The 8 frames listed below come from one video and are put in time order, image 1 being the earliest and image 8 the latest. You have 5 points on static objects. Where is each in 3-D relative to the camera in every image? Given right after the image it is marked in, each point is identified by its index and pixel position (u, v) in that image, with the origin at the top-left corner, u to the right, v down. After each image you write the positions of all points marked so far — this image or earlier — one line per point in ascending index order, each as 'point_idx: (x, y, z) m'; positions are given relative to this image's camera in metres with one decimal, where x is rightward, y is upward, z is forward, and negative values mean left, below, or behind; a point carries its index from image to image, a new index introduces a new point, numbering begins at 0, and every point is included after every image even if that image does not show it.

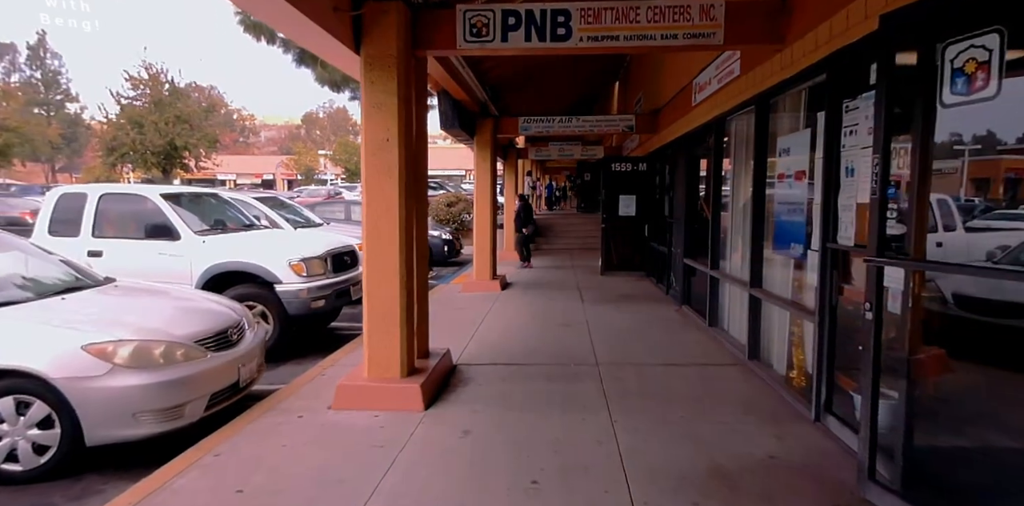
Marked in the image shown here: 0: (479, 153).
0: (-0.6, +1.7, +9.5) m
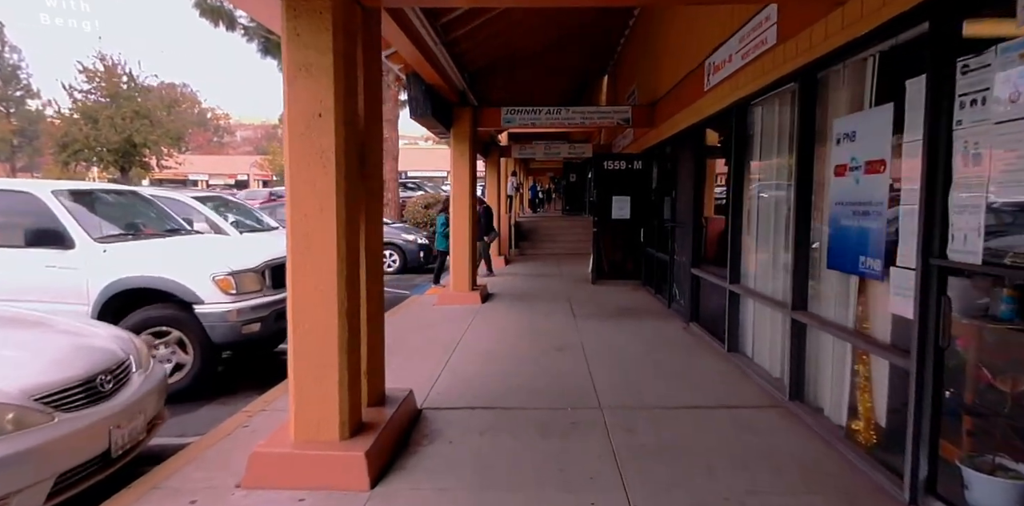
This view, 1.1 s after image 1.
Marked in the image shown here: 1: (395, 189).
0: (-0.9, +1.6, +8.4) m
1: (-4.2, +2.3, +18.6) m
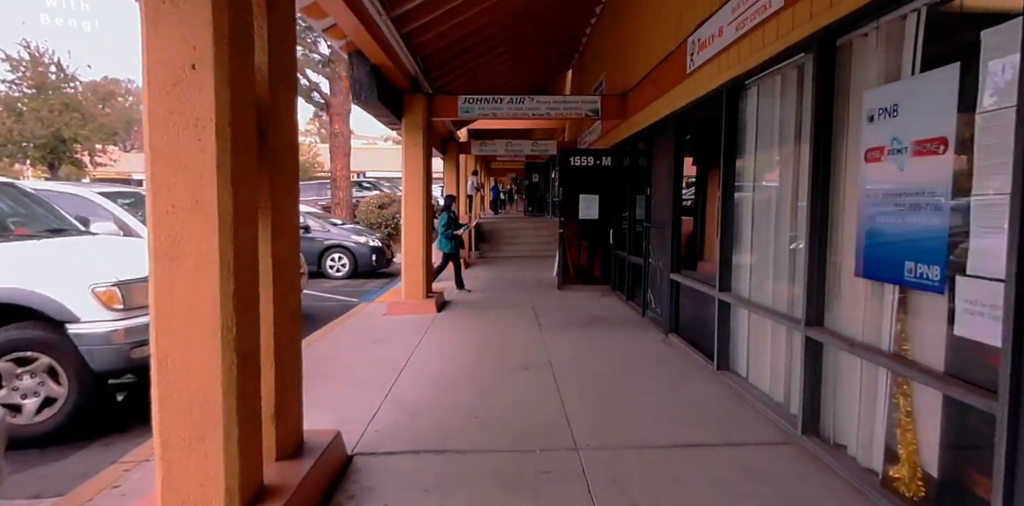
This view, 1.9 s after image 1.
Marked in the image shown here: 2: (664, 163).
0: (-1.5, +1.6, +7.6) m
1: (-5.6, +2.2, +17.5) m
2: (+1.8, +1.1, +5.9) m
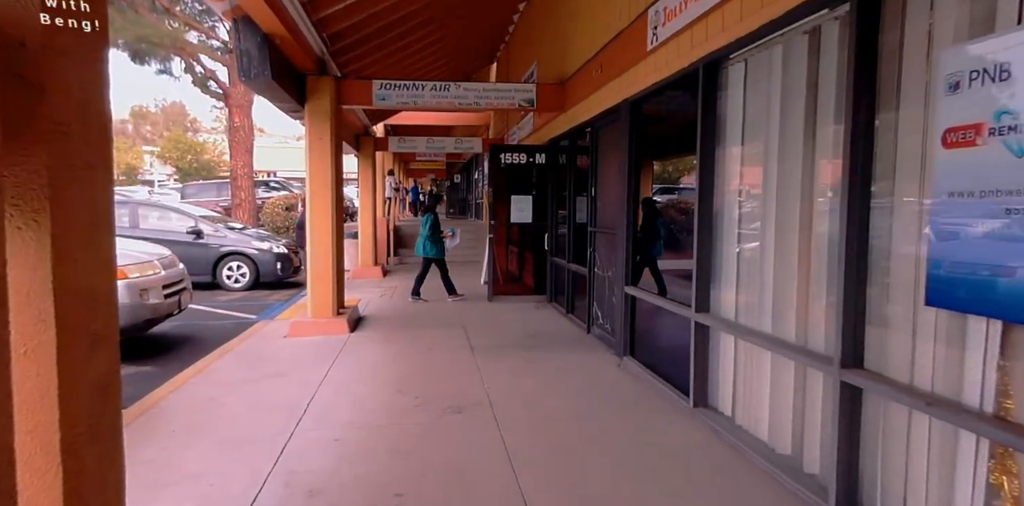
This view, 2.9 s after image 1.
0: (-2.5, +1.4, +6.3) m
1: (-8.0, +2.0, +15.5) m
2: (+1.1, +1.0, +5.2) m
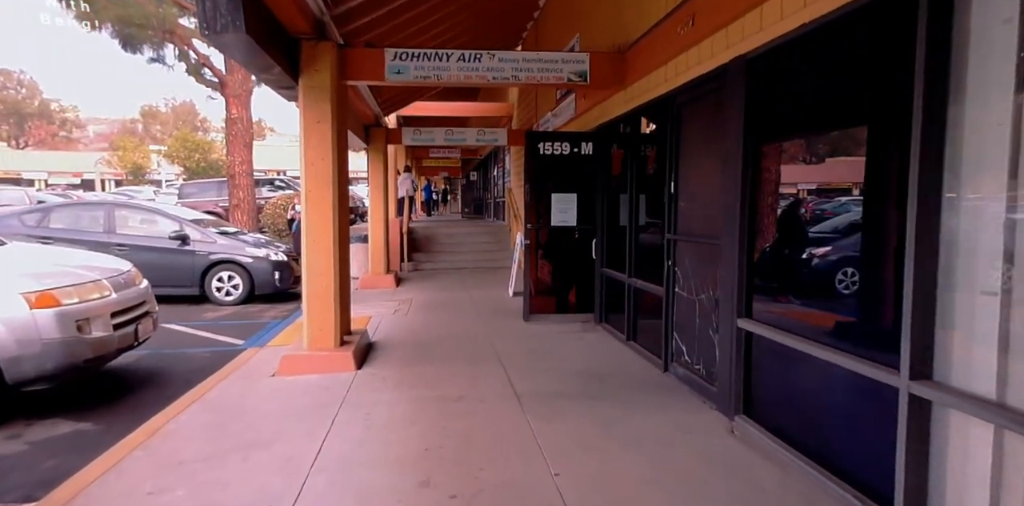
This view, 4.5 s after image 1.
0: (-2.0, +1.3, +5.0) m
1: (-7.3, +1.9, +14.3) m
2: (+1.5, +0.8, +3.8) m
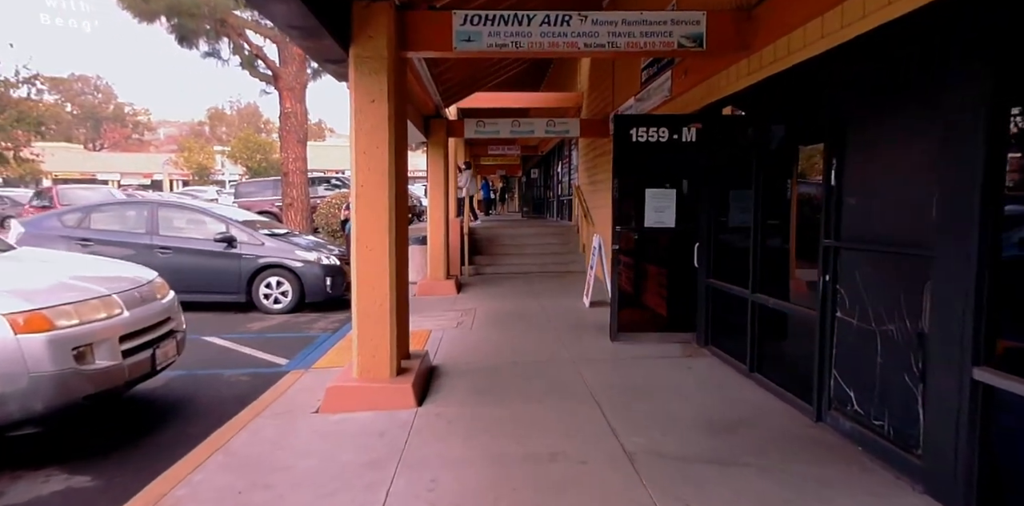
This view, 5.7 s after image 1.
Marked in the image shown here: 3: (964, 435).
0: (-1.2, +1.2, +4.2) m
1: (-5.7, +1.9, +13.9) m
2: (+2.1, +0.8, +2.7) m
3: (+2.1, -0.8, +2.3) m
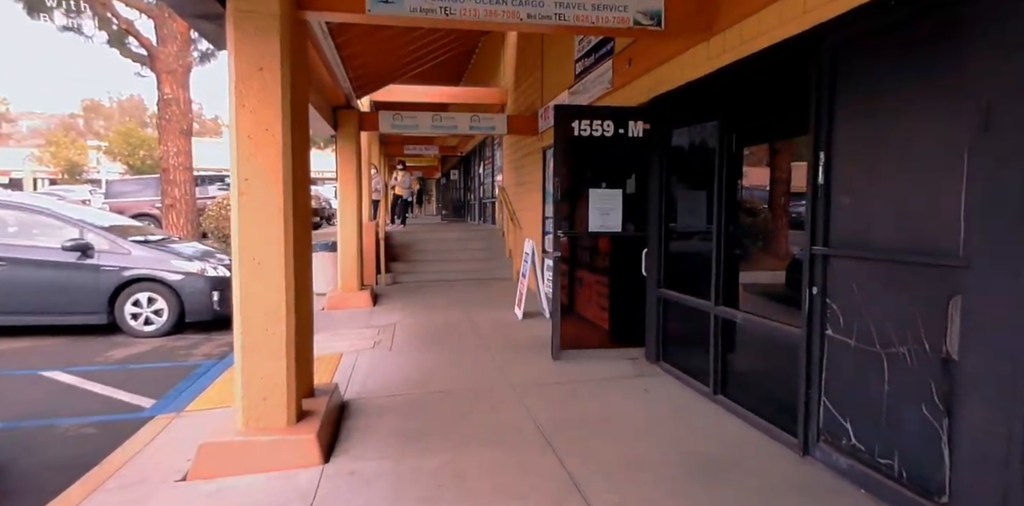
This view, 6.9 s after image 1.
0: (-1.7, +1.2, +3.2) m
1: (-7.6, +1.7, +12.1) m
2: (+1.9, +0.7, +2.2) m
3: (+1.9, -0.9, +1.8) m
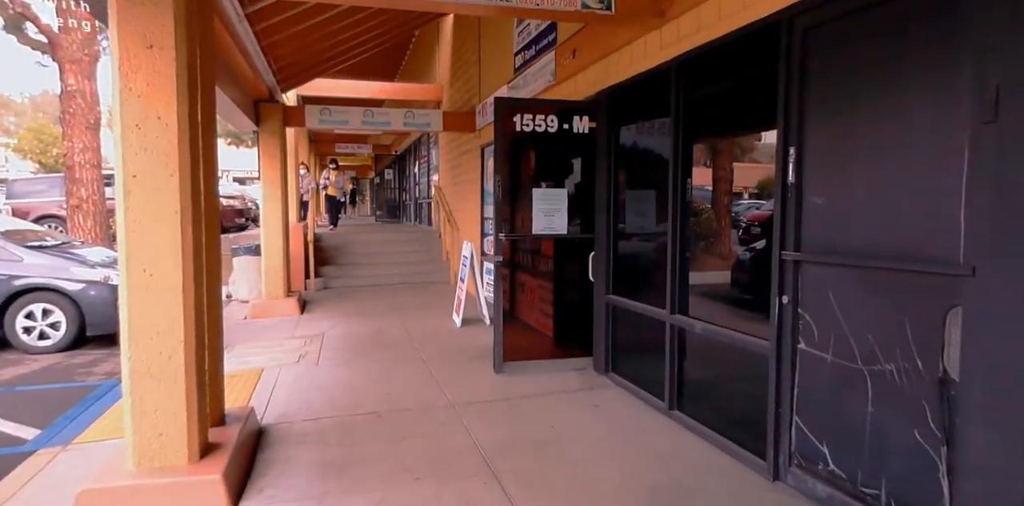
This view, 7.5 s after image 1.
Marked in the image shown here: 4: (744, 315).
0: (-2.0, +1.1, +2.5) m
1: (-9.0, +1.5, +10.6) m
2: (+1.7, +0.7, +1.9) m
3: (+1.8, -0.9, +1.6) m
4: (+1.5, -0.4, +3.4) m
